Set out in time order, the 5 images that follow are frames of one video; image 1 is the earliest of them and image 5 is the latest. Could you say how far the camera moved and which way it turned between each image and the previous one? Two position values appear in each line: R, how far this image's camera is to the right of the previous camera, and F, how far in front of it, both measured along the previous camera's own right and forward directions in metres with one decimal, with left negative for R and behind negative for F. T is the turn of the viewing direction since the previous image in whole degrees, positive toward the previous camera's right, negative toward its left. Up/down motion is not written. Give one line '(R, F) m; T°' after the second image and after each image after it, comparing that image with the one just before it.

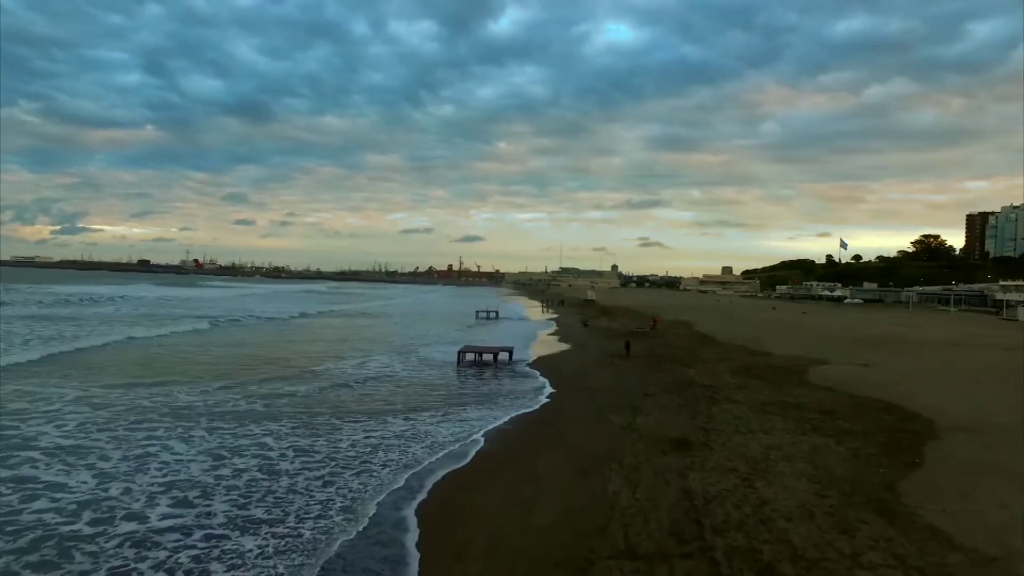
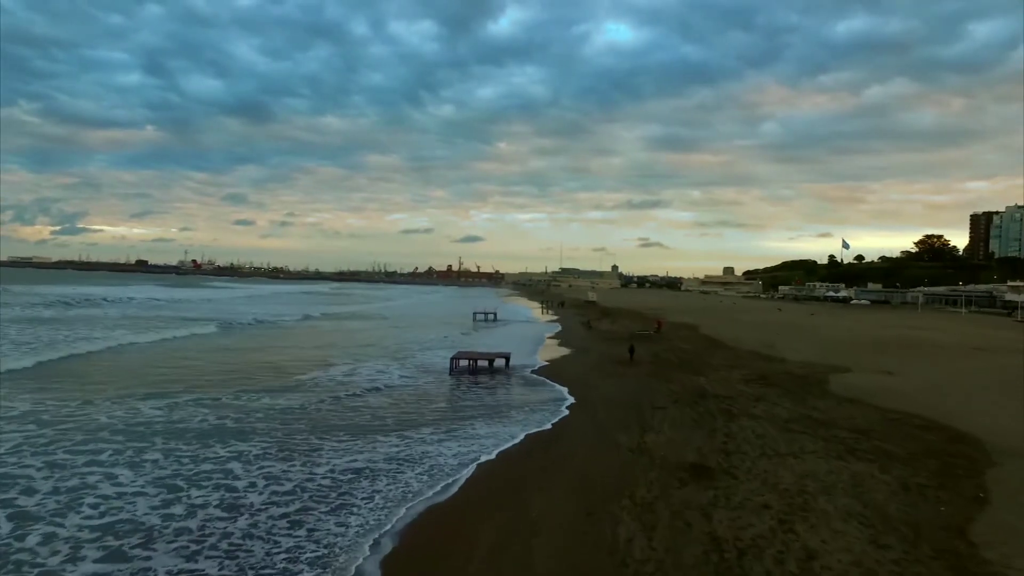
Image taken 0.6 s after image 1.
(+0.1, +1.2) m; 0°
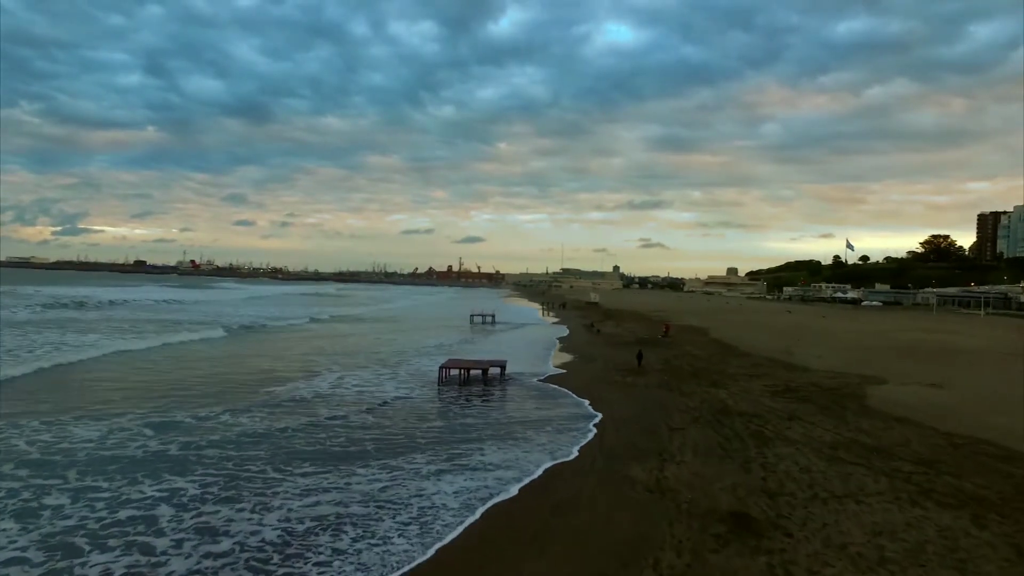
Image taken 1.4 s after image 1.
(+0.1, +1.7) m; 0°
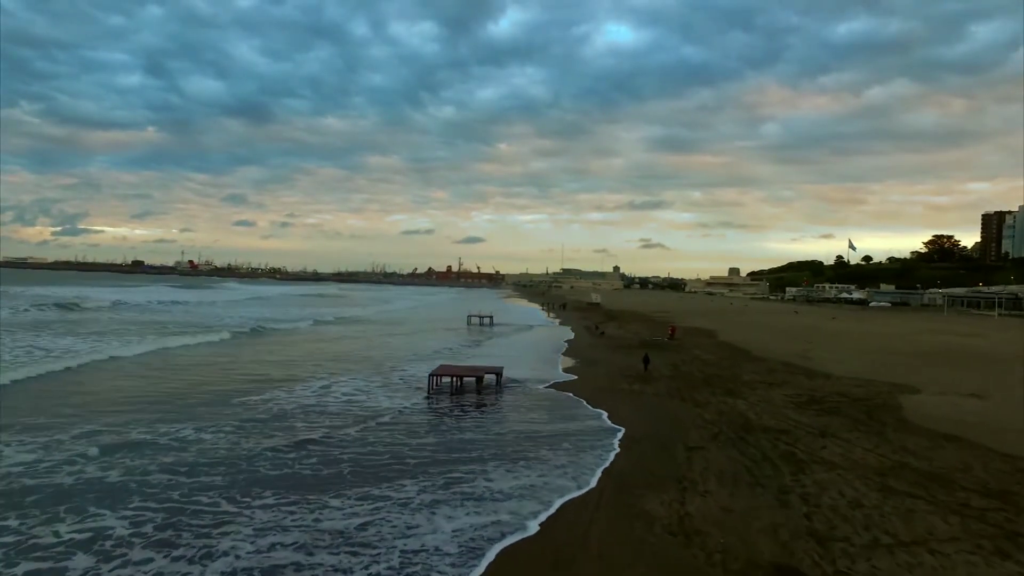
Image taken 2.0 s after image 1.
(+0.1, +1.3) m; 0°
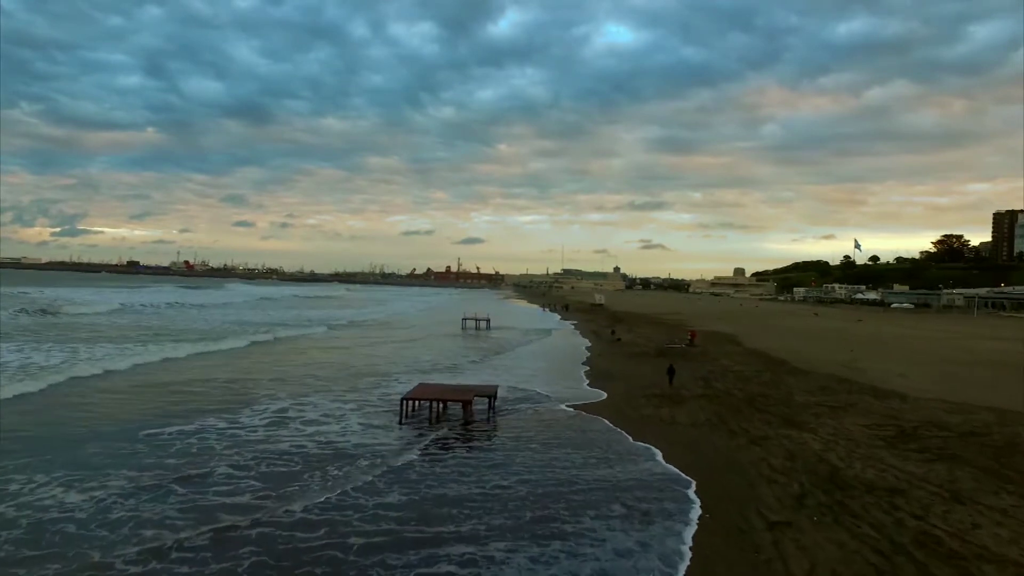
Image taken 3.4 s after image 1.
(0.0, +3.2) m; 0°
